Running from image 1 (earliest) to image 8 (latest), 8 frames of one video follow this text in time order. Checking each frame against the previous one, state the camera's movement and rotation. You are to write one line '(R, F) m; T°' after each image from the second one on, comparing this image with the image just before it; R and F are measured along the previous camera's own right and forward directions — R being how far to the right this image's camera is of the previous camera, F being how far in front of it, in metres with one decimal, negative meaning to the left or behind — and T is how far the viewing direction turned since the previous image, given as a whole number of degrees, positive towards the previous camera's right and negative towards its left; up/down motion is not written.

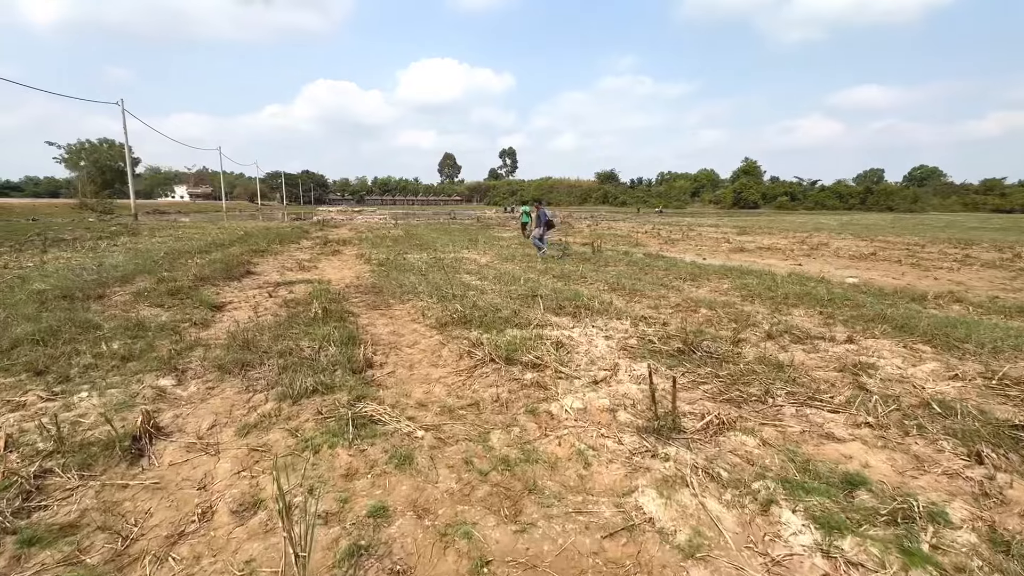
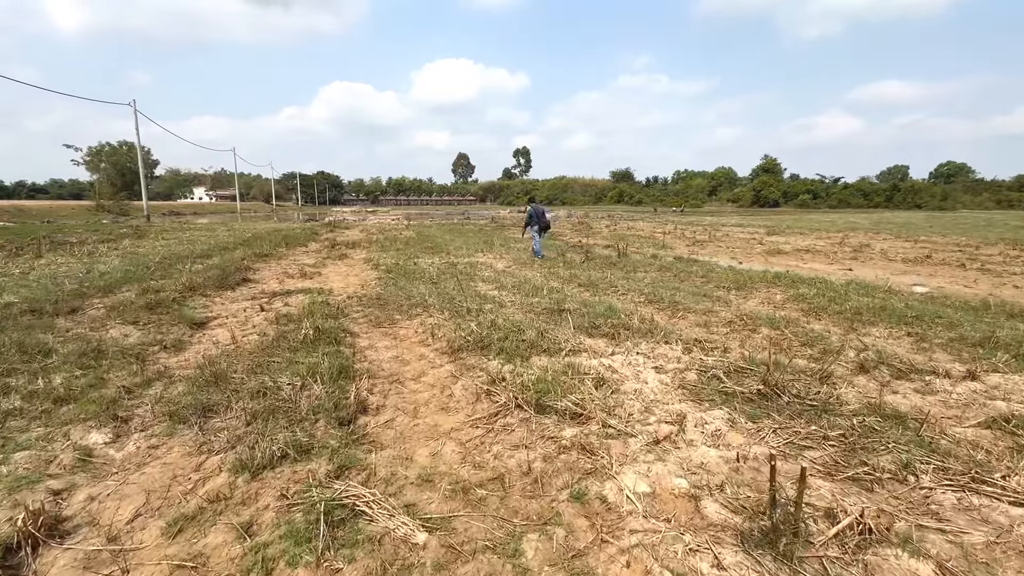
(-0.1, +1.0) m; -2°
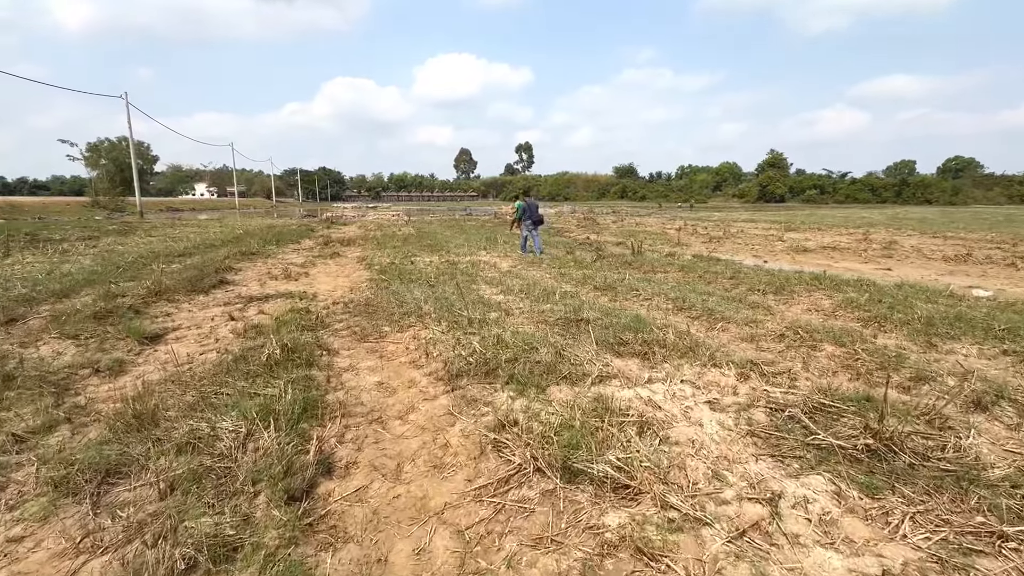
(-0.1, +1.0) m; 0°
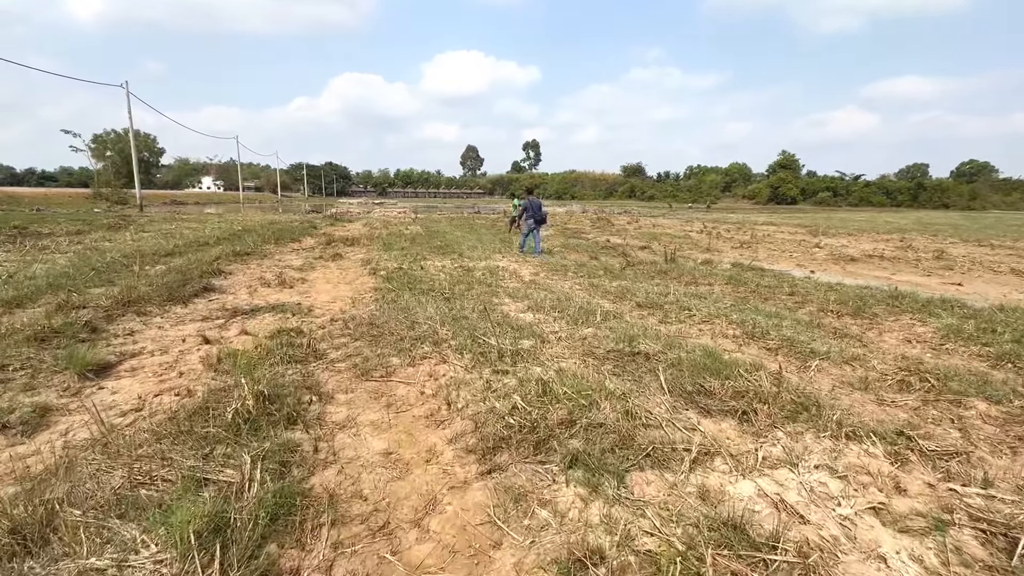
(-0.4, +1.2) m; -1°
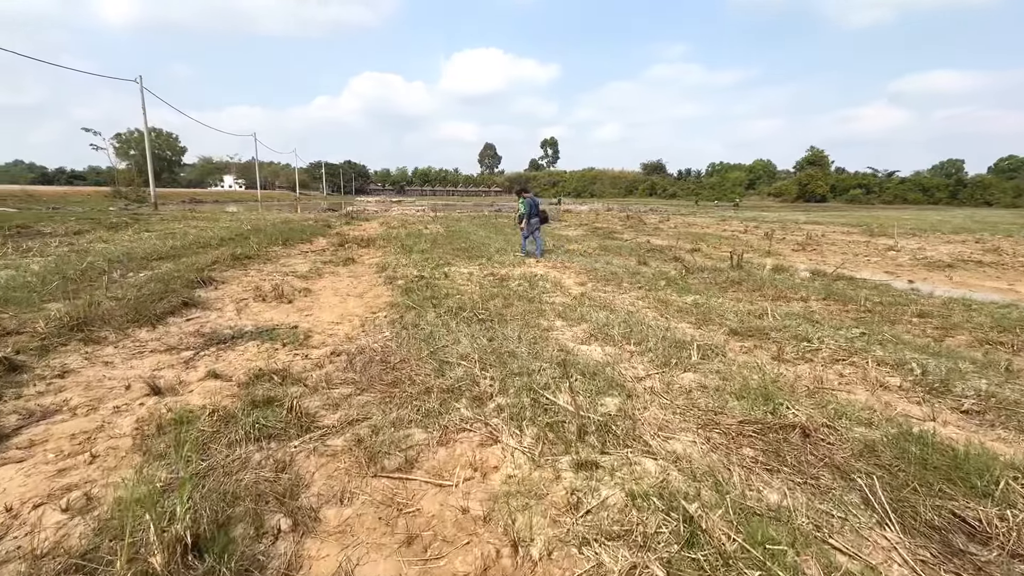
(-0.4, +1.6) m; -2°
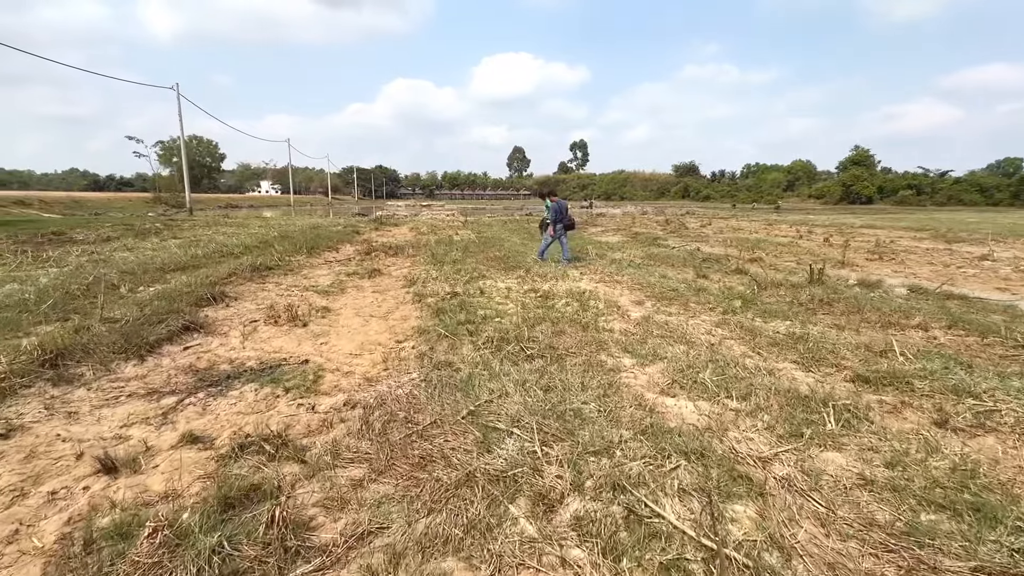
(-0.3, +1.1) m; -3°
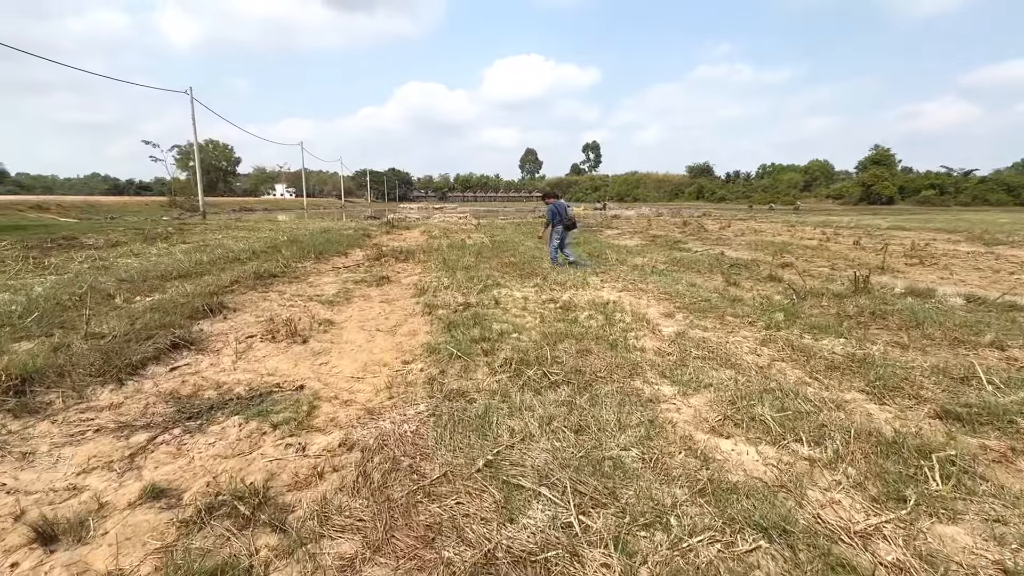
(-0.1, +0.6) m; -1°
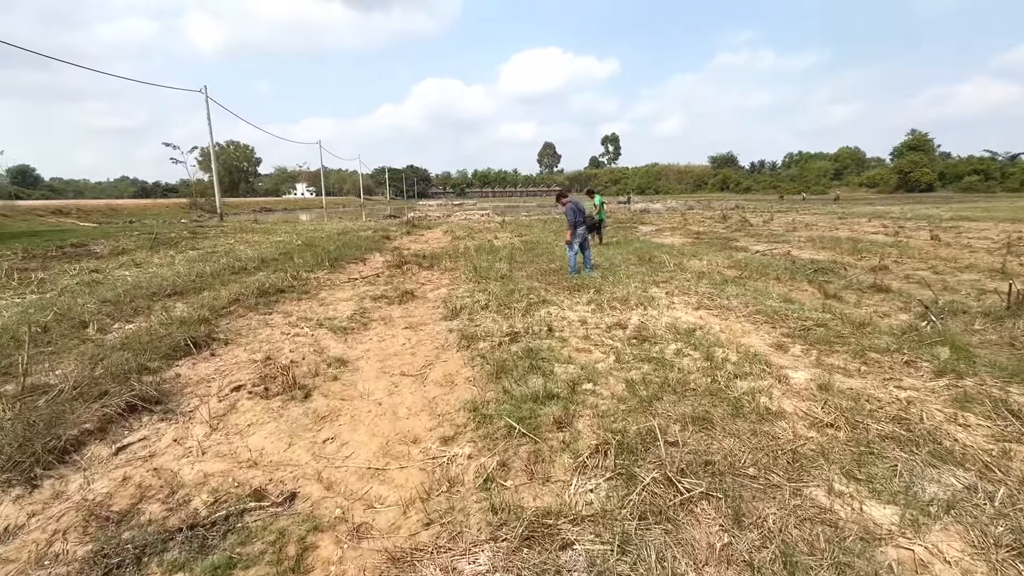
(-0.4, +1.4) m; -2°
